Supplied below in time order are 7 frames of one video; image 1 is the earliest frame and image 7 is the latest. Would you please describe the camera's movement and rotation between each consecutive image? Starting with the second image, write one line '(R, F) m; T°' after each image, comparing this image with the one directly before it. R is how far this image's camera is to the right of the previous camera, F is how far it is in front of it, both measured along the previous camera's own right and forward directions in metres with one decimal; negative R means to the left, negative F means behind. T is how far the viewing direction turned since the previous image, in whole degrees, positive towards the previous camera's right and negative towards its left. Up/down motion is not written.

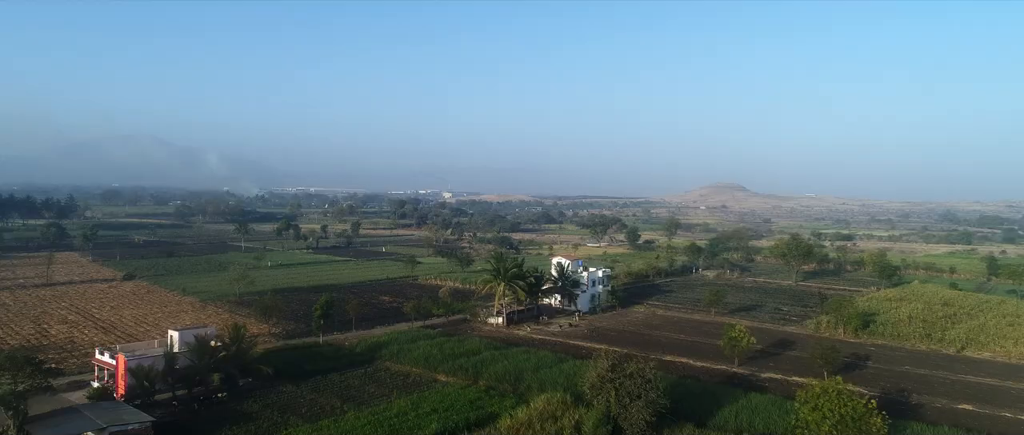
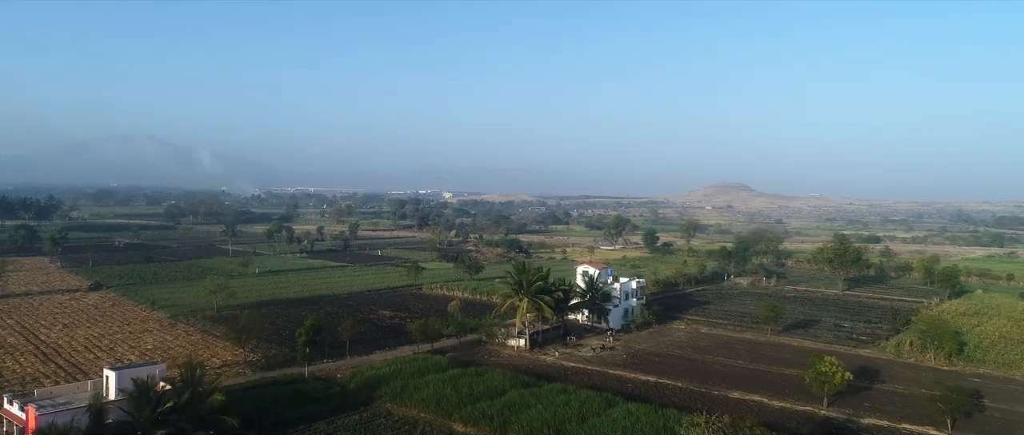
(-1.0, +4.3) m; 0°
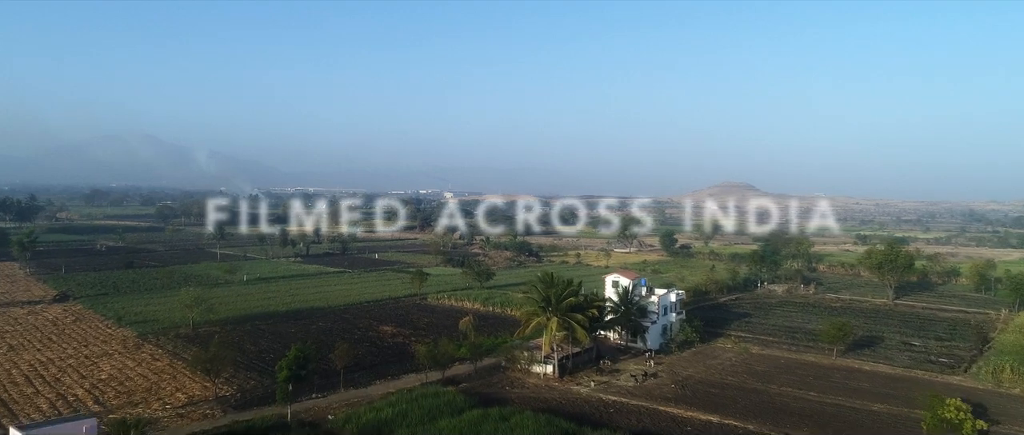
(-0.9, +3.6) m; 0°
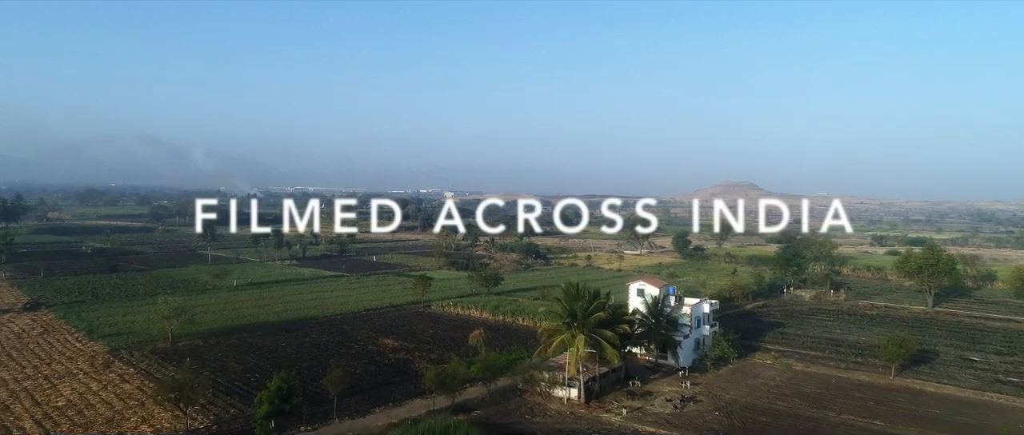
(-0.6, +2.4) m; 0°
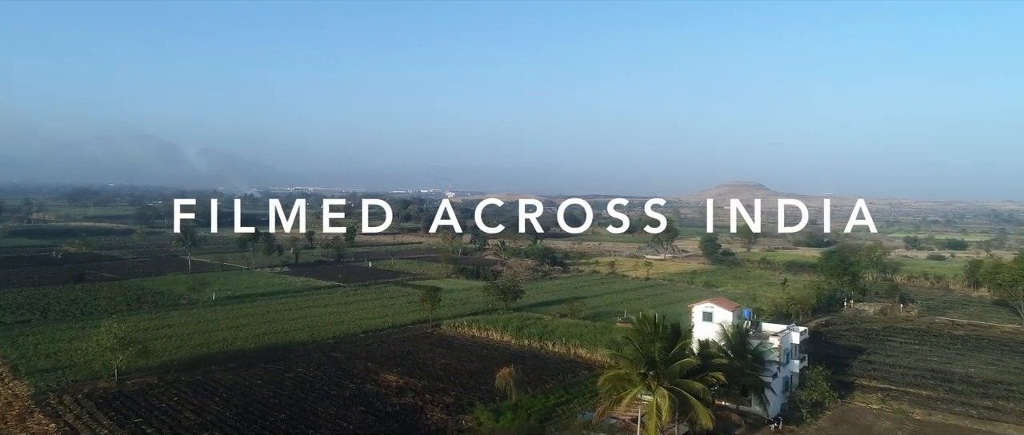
(-1.1, +4.6) m; 0°
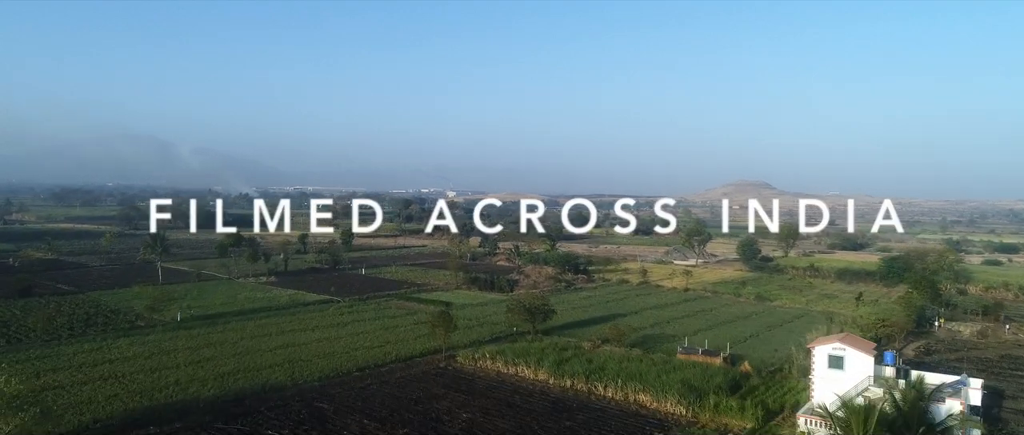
(-1.2, +5.1) m; 0°
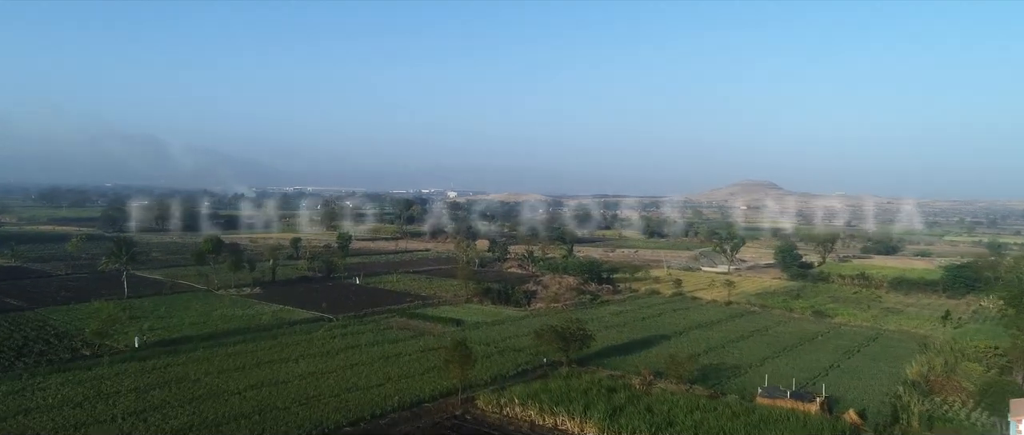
(-1.0, +4.3) m; 0°
